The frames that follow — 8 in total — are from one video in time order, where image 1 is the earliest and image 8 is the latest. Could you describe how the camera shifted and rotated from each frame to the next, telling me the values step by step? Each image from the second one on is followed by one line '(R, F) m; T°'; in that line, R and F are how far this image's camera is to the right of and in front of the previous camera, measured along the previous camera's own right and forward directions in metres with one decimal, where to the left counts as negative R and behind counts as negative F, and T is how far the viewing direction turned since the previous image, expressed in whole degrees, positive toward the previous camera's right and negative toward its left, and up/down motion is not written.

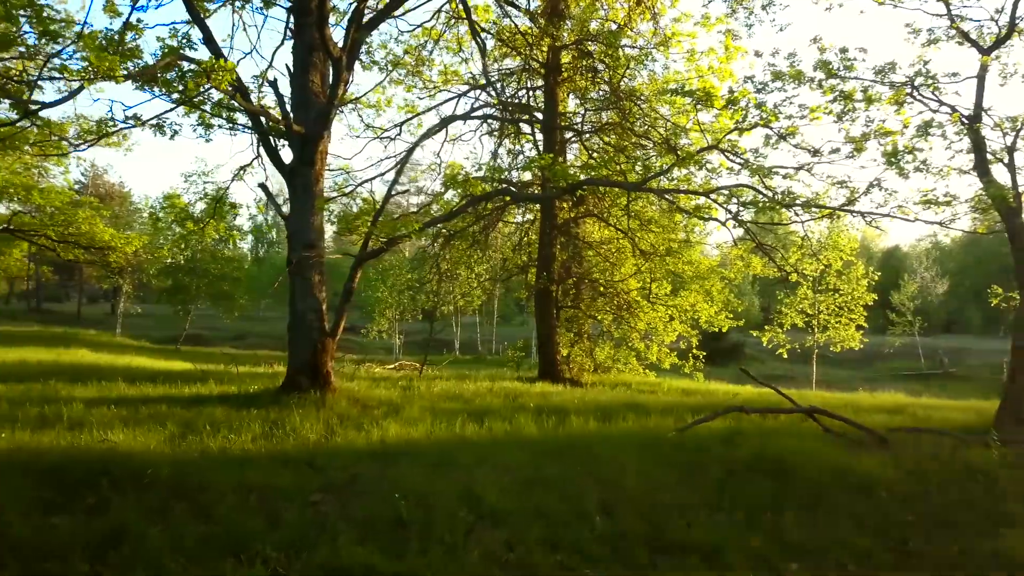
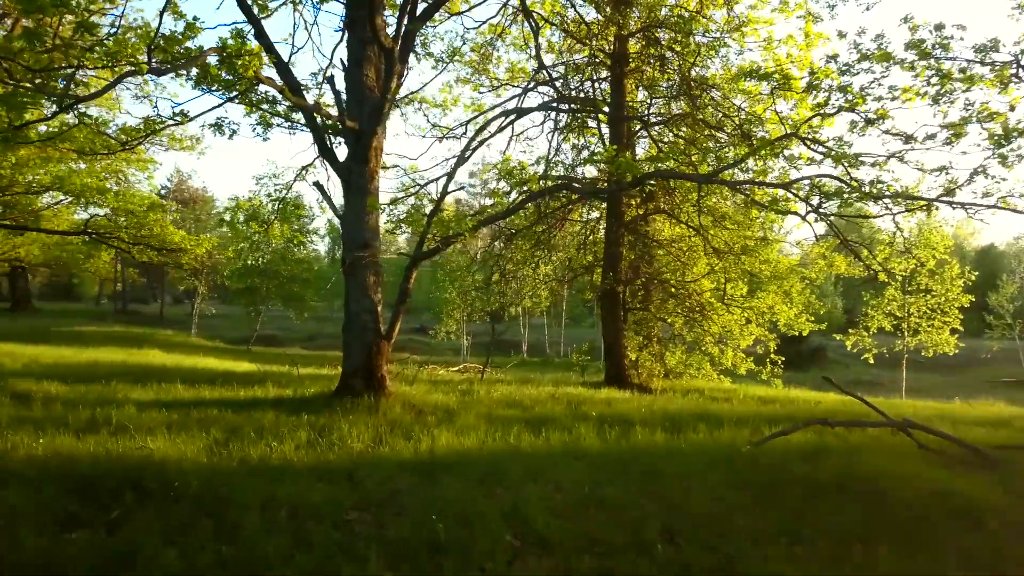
(+0.1, +0.5) m; -5°
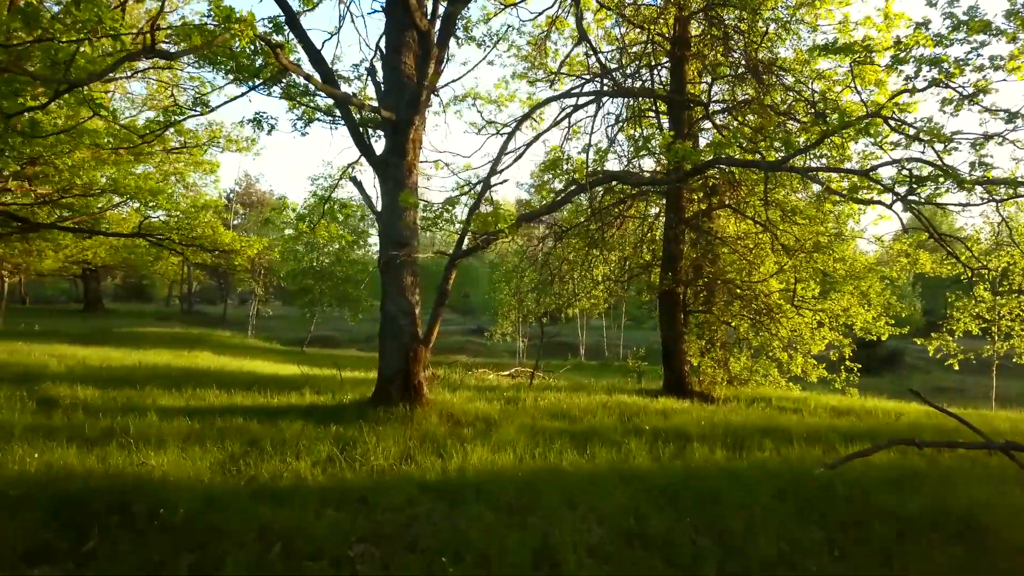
(+0.2, +0.7) m; -4°
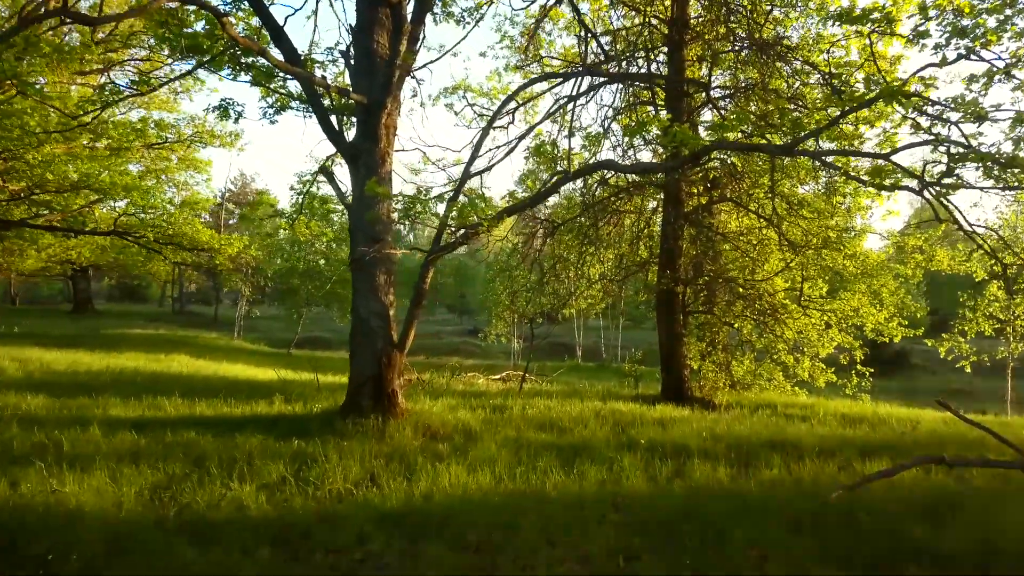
(+0.2, +0.7) m; 0°
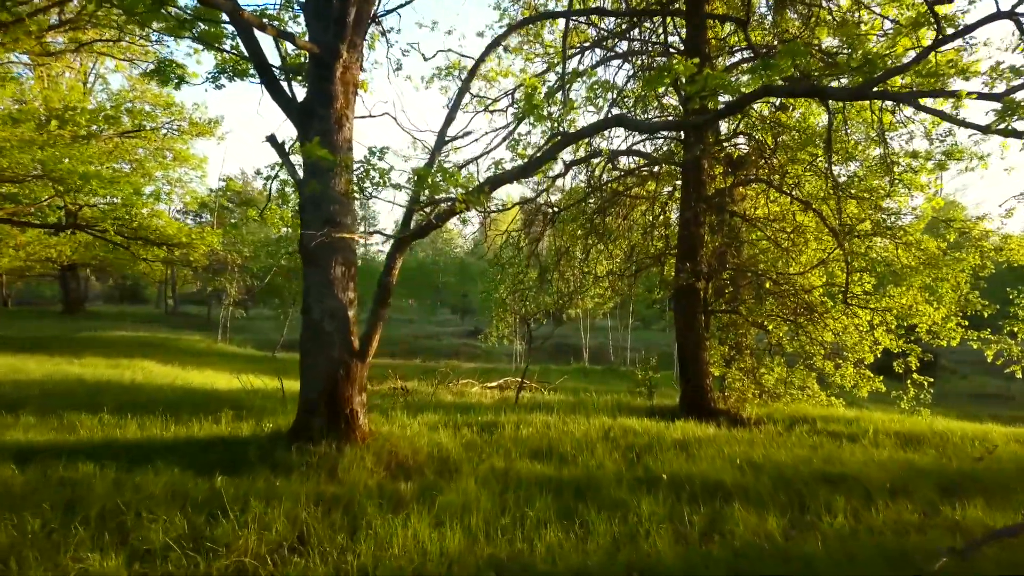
(+0.1, +1.5) m; -1°
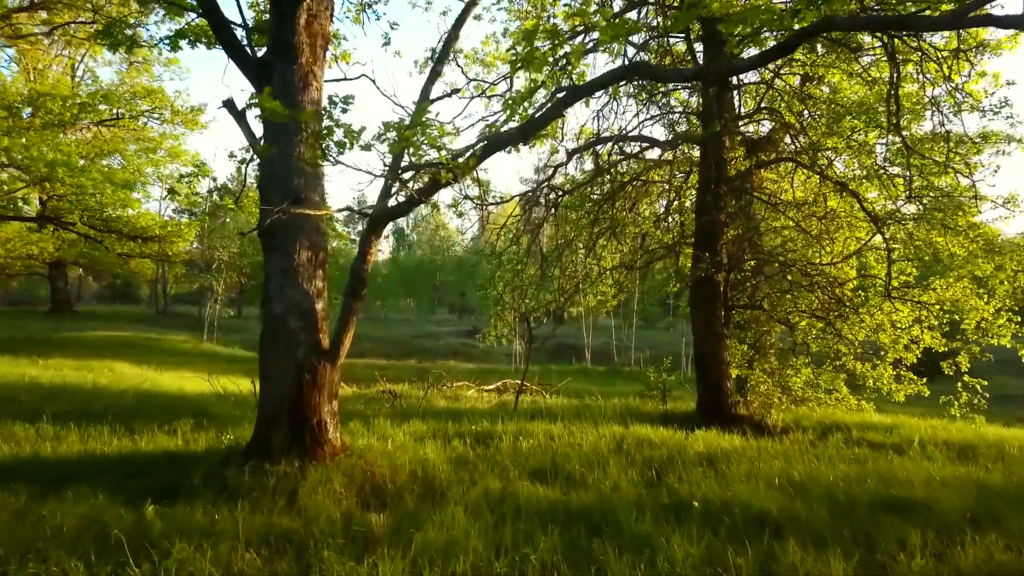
(0.0, +1.0) m; 0°
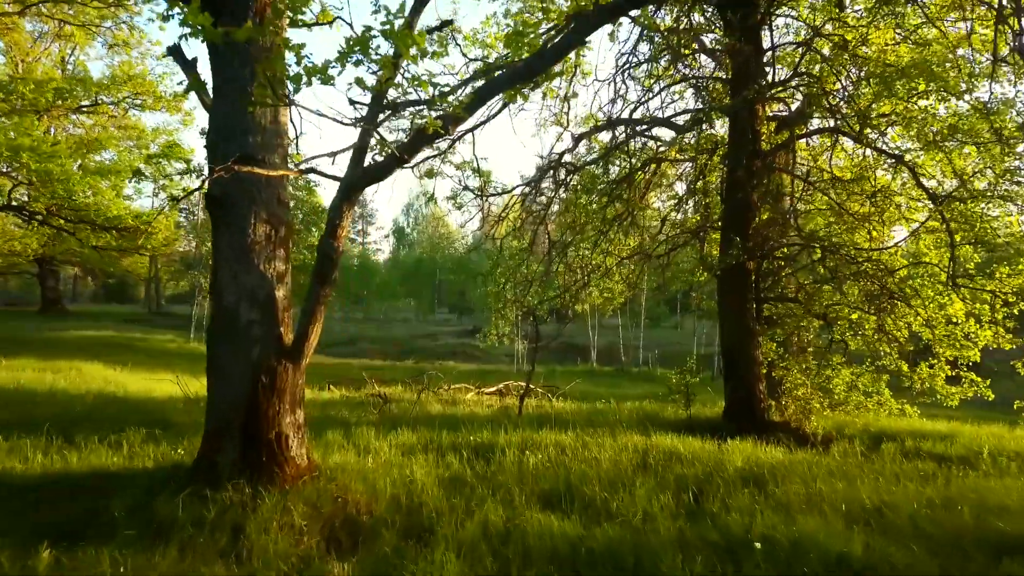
(0.0, +1.0) m; 0°
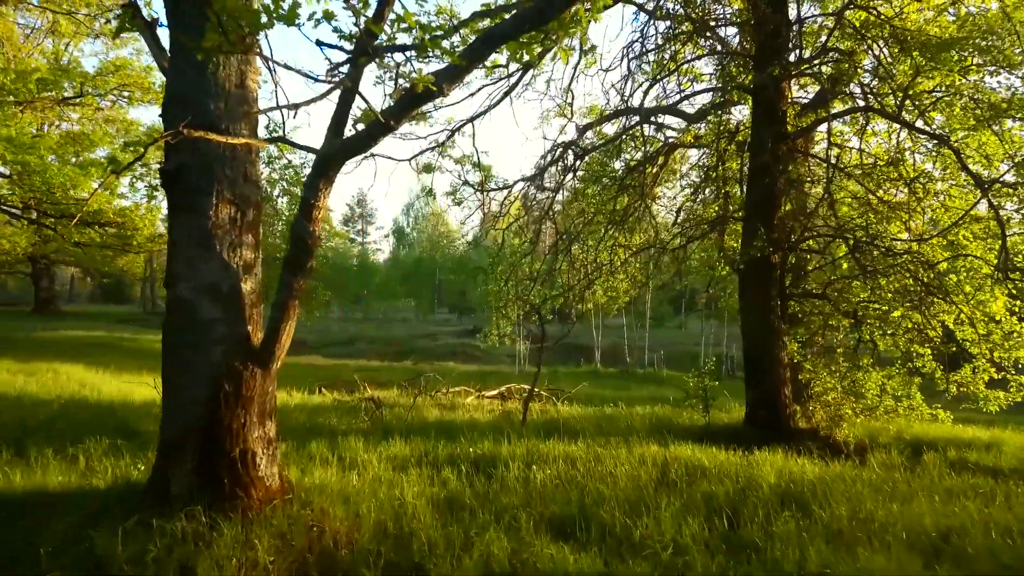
(0.0, +0.6) m; 0°
